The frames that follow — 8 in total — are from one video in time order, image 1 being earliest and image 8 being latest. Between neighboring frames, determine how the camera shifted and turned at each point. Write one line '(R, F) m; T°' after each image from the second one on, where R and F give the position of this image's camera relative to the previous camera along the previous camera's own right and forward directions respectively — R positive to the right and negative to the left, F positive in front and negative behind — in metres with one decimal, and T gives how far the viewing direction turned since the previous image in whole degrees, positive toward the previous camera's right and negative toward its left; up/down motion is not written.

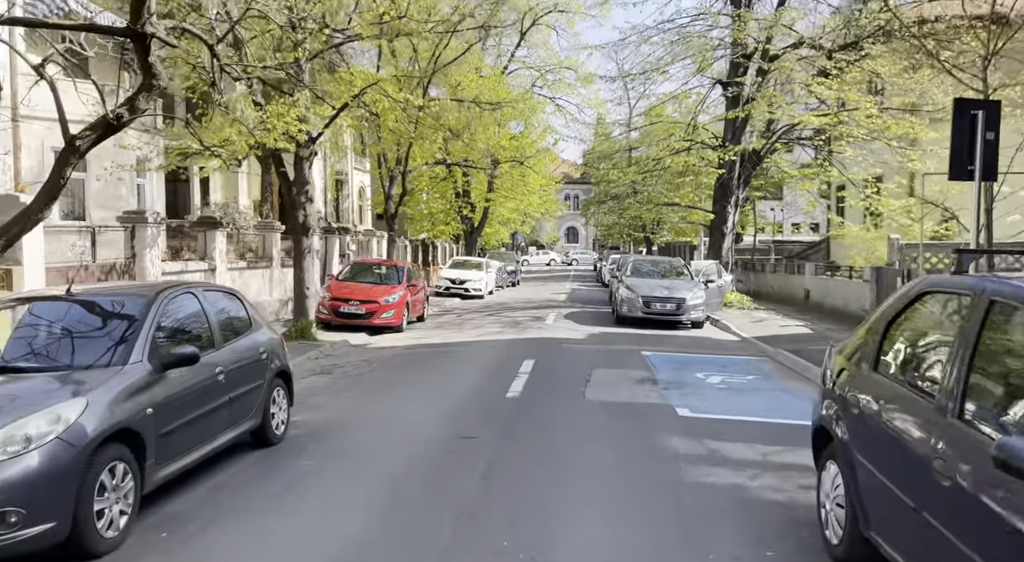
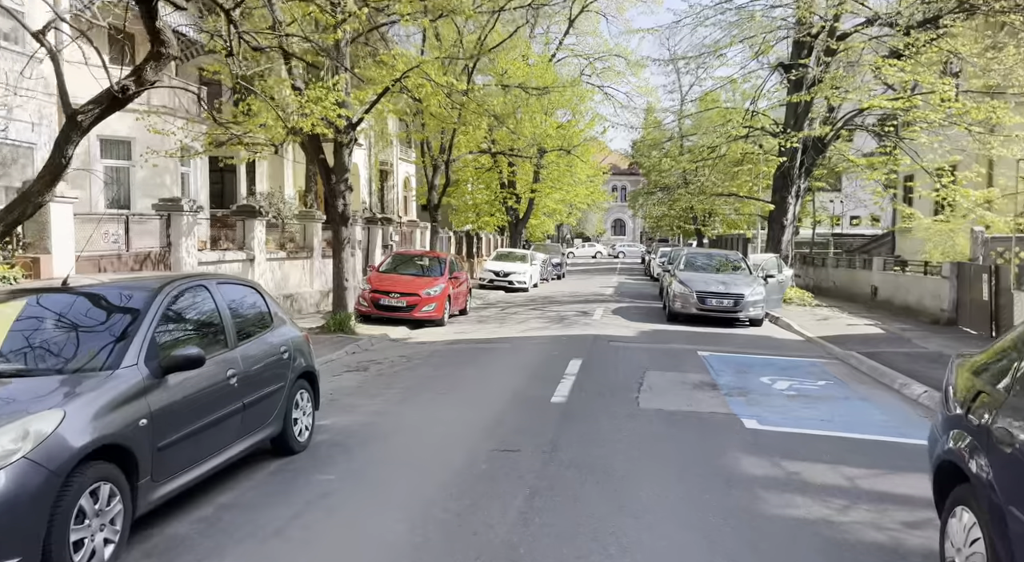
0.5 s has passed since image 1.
(0.0, +0.8) m; -3°
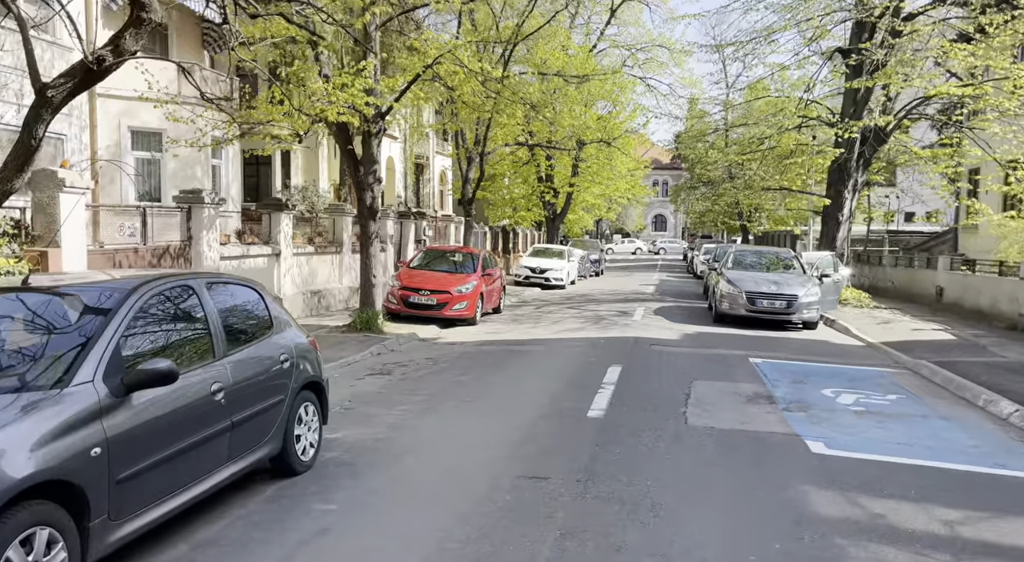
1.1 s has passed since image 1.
(0.0, +0.8) m; -3°
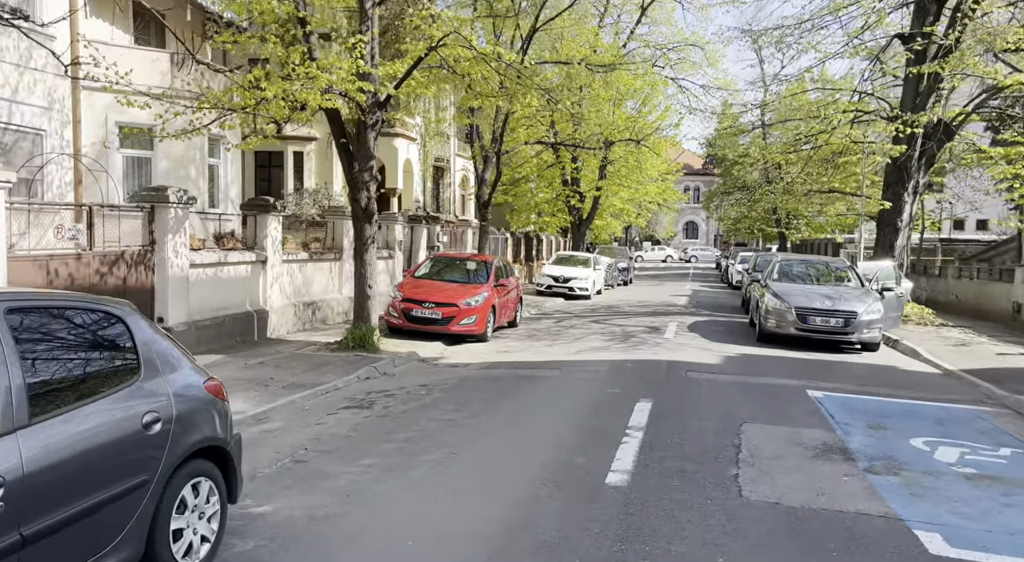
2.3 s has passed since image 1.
(+0.2, +1.8) m; -2°
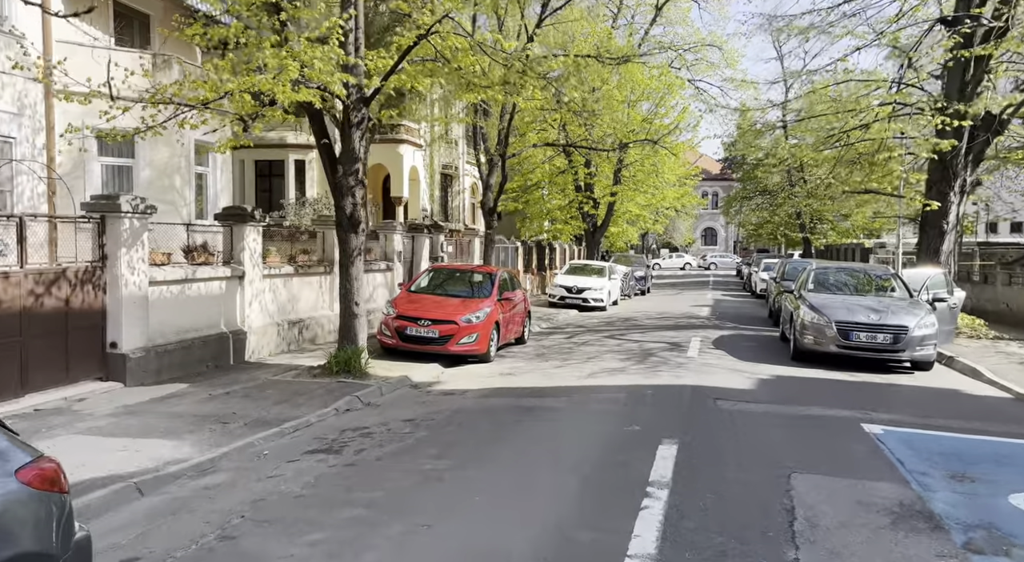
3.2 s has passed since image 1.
(+0.2, +1.4) m; -1°
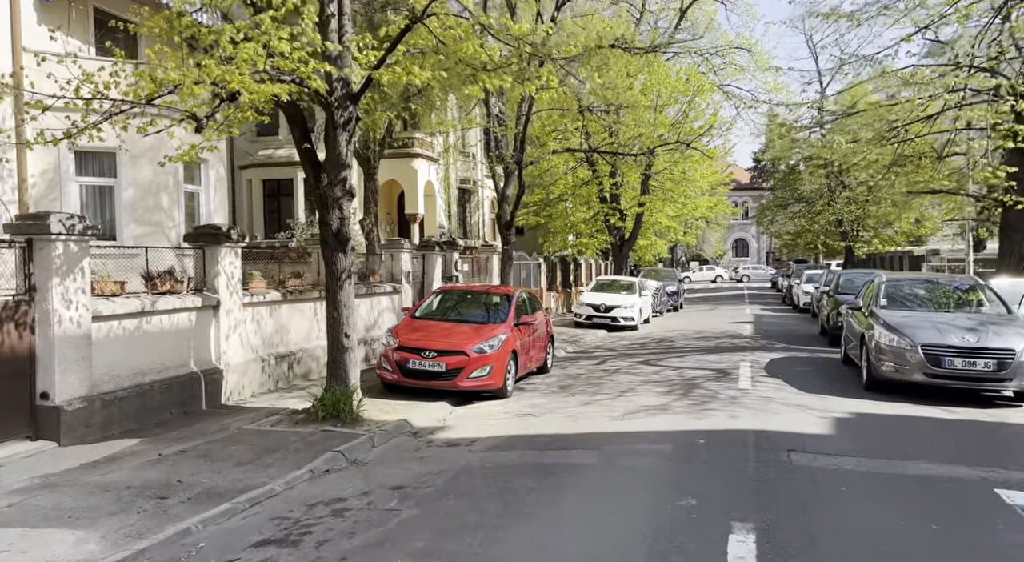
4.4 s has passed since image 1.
(+0.1, +1.8) m; -2°
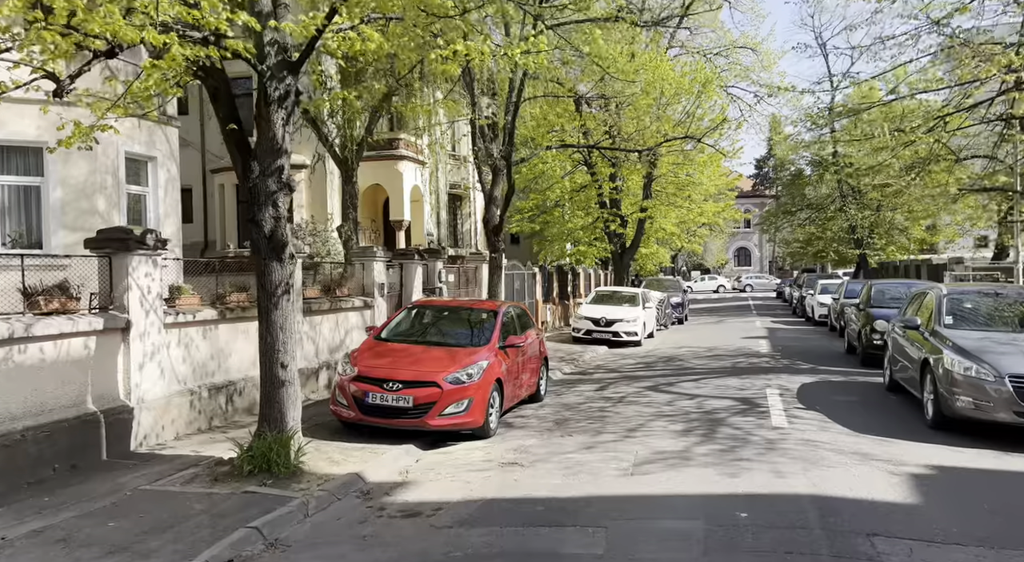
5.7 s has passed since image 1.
(+0.2, +2.0) m; 0°
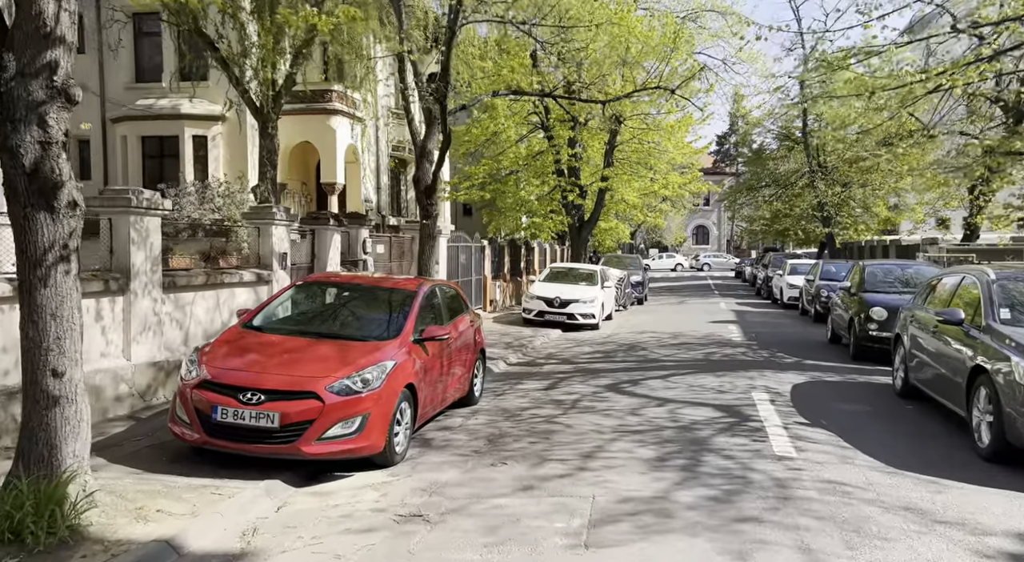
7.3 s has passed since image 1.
(+0.3, +2.6) m; +3°
